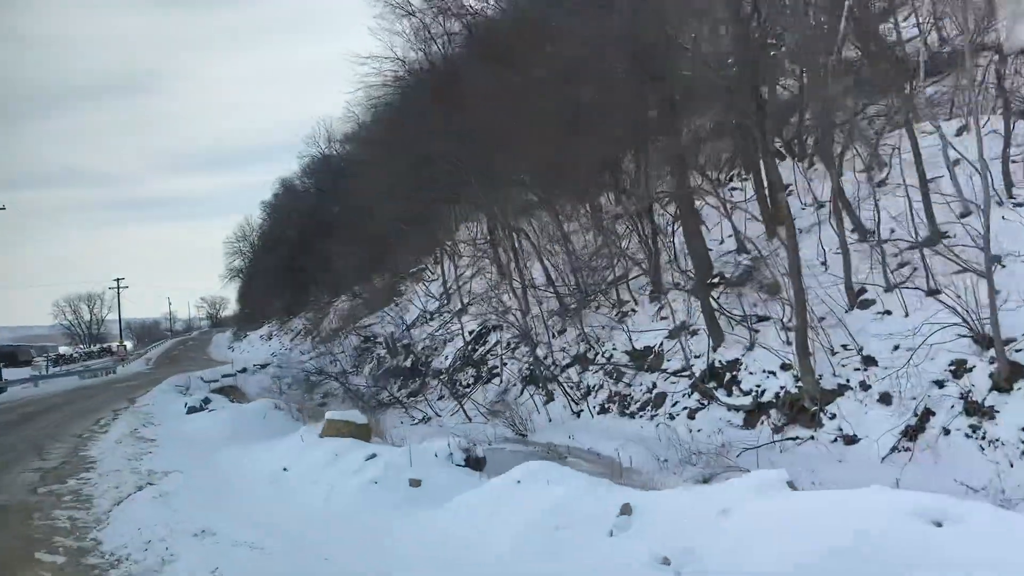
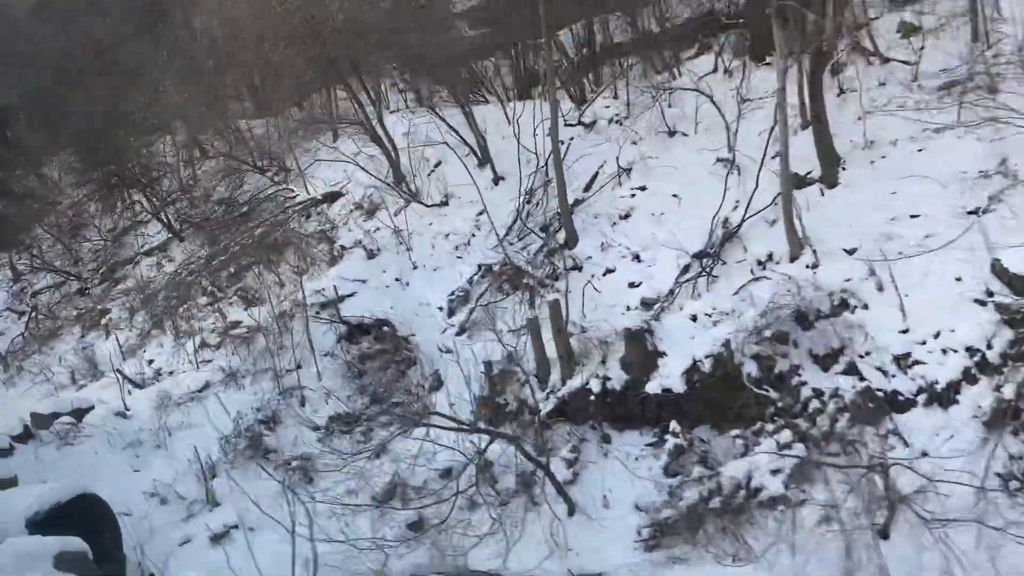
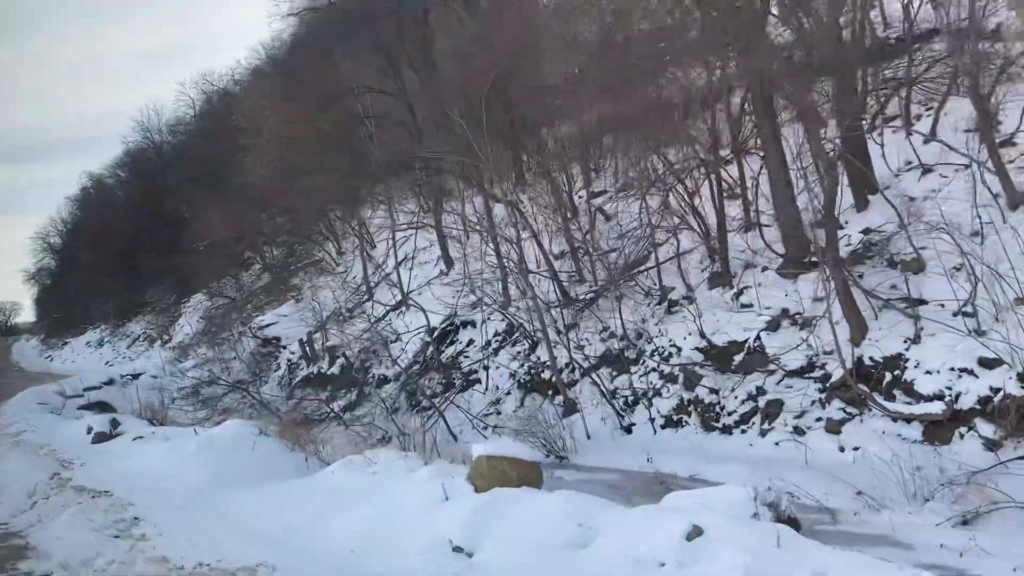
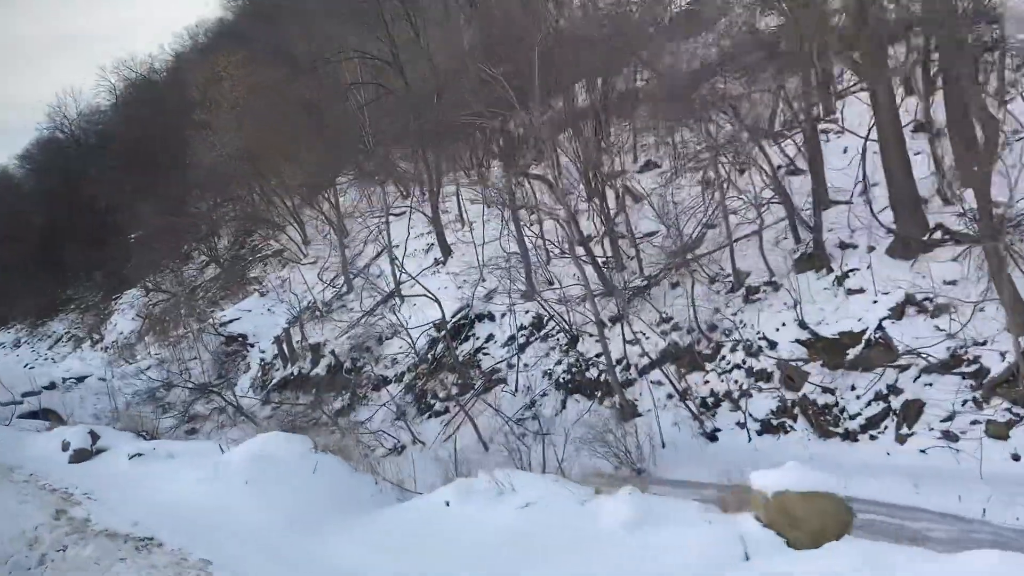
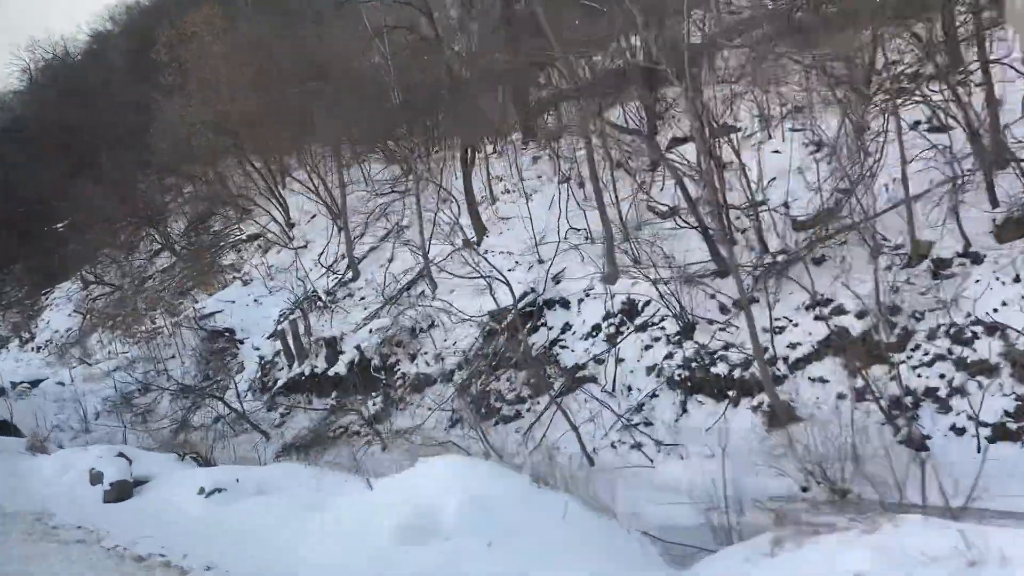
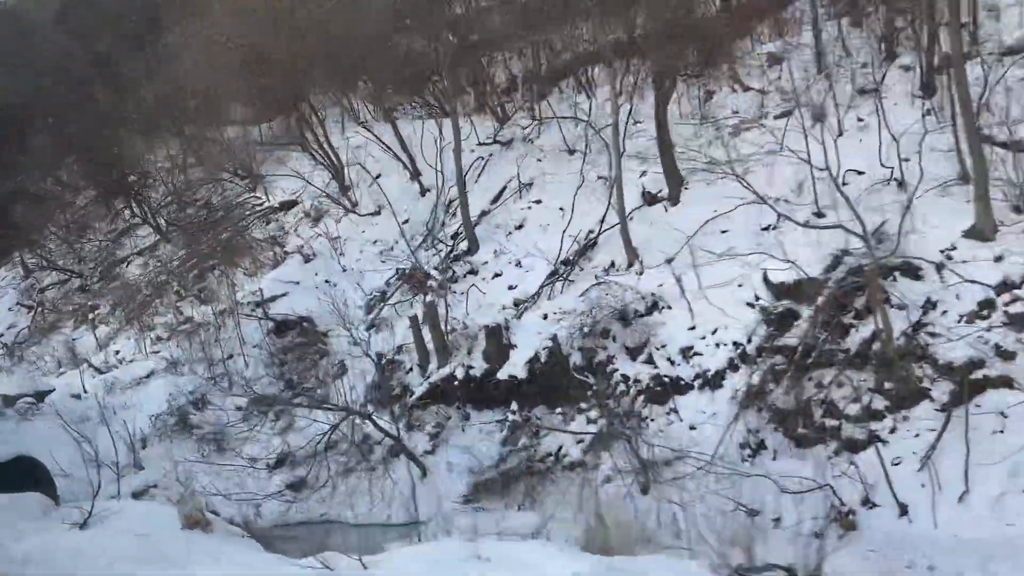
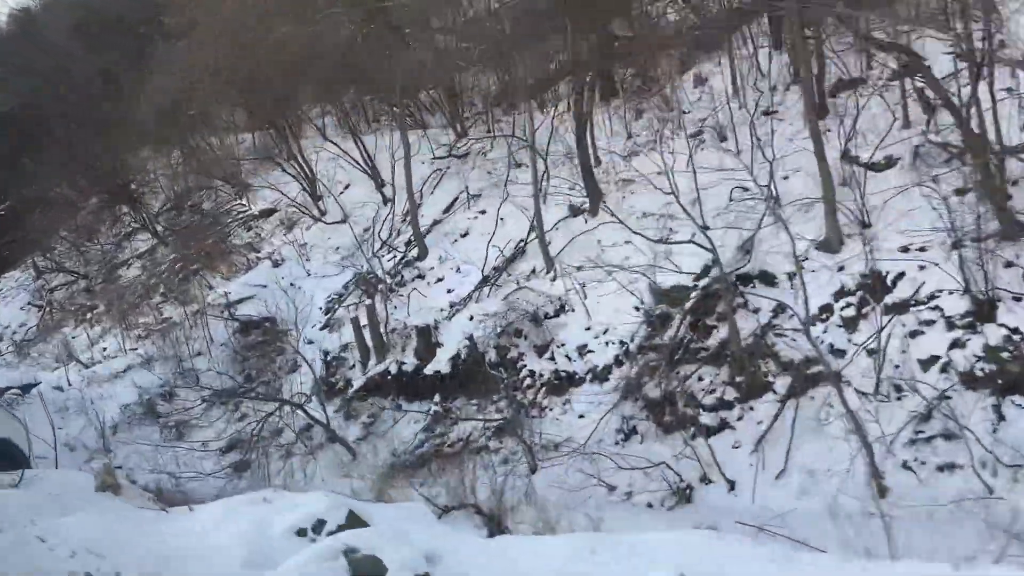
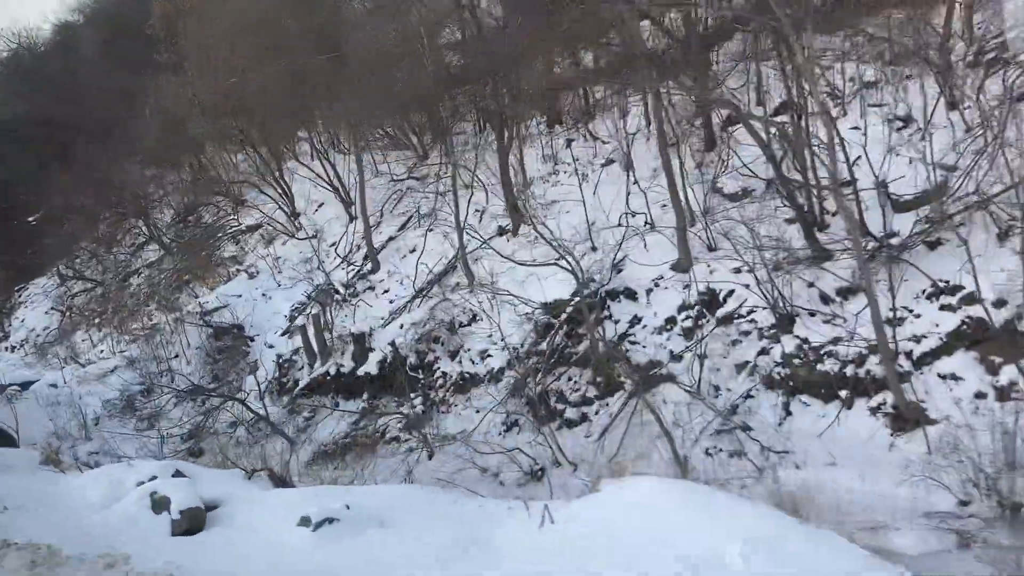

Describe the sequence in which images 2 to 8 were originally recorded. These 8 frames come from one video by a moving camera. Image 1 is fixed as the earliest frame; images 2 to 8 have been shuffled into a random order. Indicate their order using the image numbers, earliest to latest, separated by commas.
3, 4, 5, 8, 7, 6, 2
